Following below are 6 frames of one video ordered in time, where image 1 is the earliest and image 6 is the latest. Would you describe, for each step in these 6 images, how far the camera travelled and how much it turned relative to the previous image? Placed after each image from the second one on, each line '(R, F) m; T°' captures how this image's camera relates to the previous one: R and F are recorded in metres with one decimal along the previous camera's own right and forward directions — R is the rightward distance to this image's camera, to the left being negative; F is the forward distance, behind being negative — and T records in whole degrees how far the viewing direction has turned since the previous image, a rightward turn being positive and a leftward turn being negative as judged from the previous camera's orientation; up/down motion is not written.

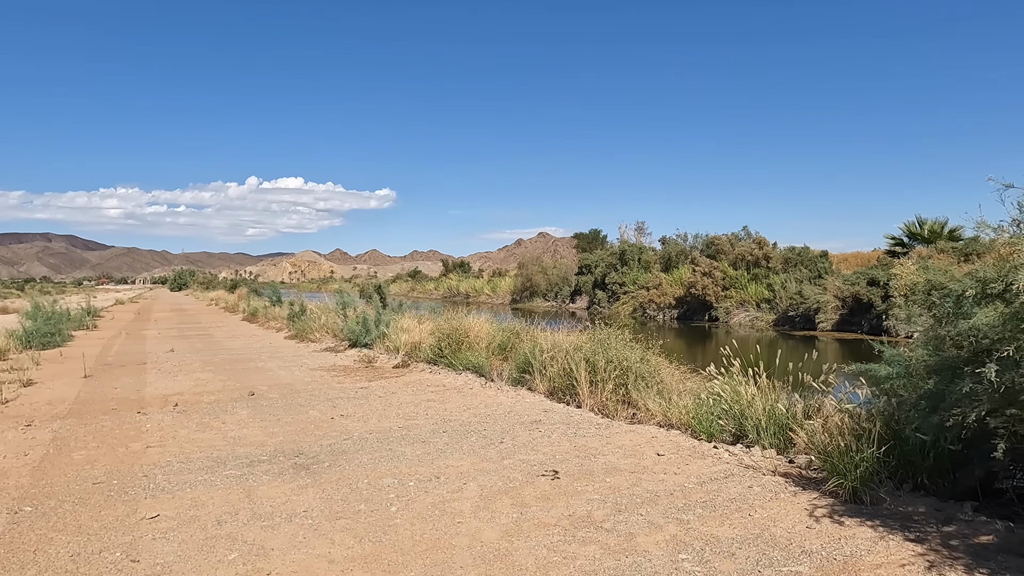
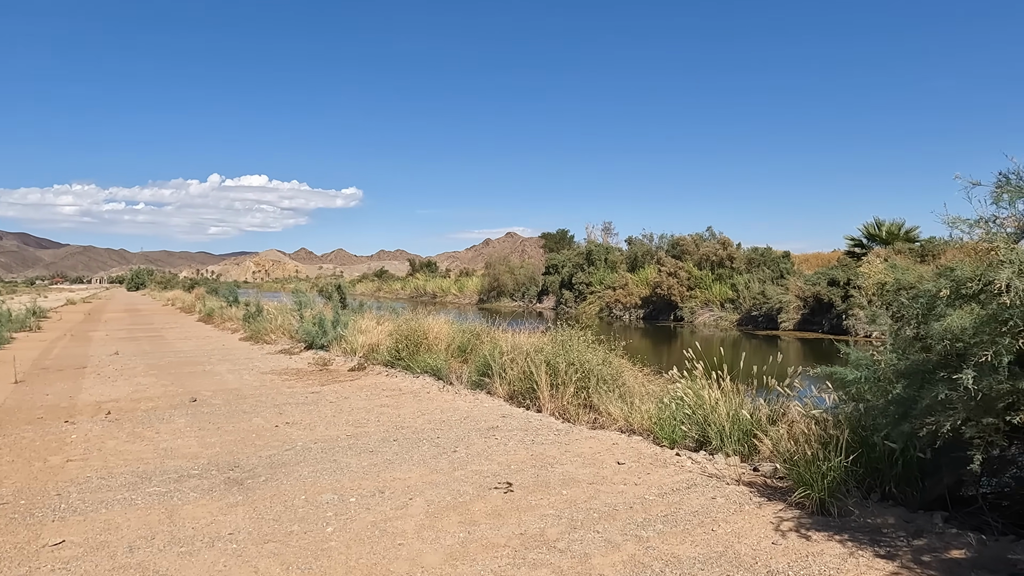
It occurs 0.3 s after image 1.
(+0.1, +0.3) m; +3°
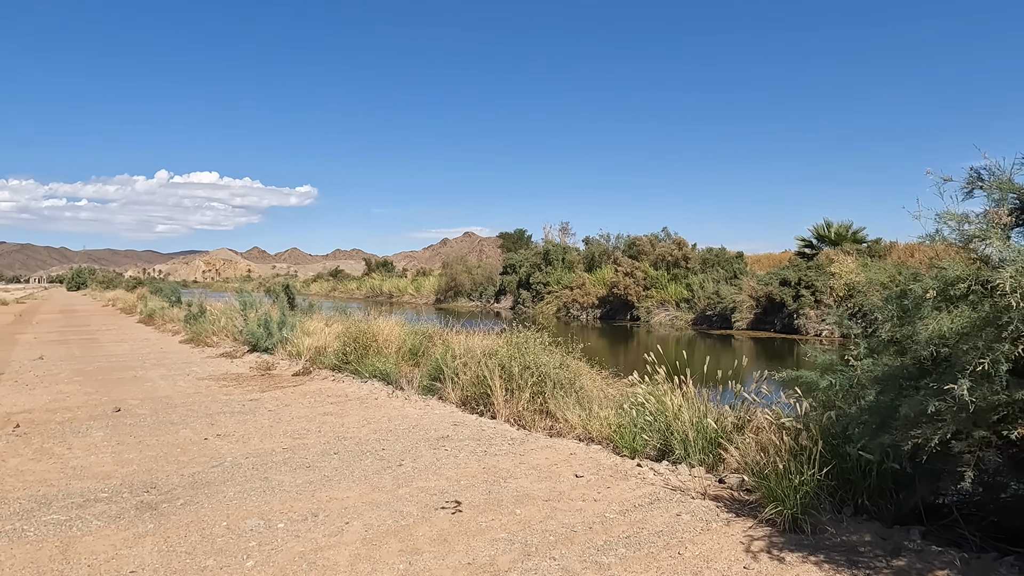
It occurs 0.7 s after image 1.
(+0.1, +0.4) m; +4°
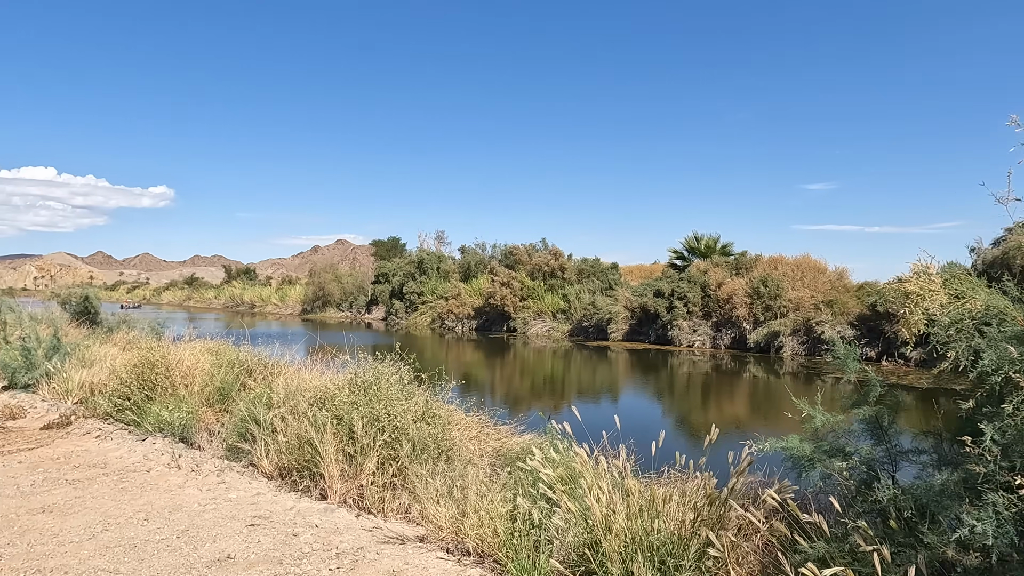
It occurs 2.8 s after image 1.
(+0.3, +2.2) m; +12°
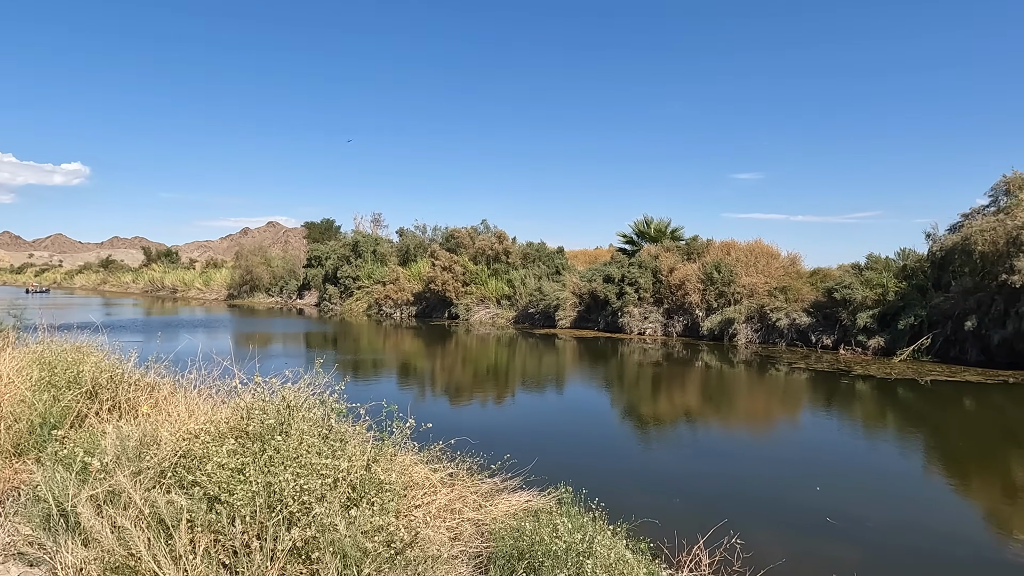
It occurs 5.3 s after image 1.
(-0.3, +2.2) m; +6°
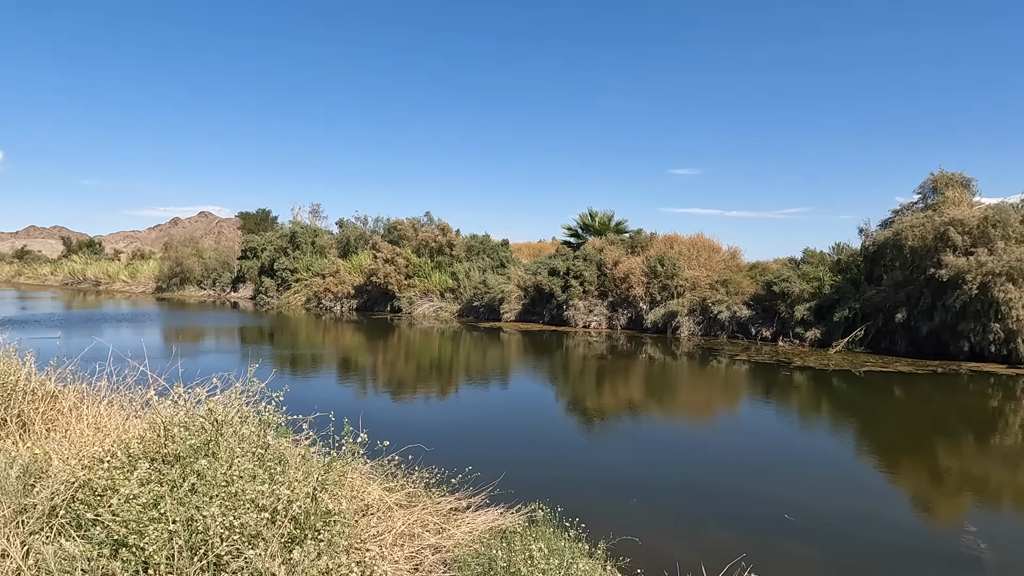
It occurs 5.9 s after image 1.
(-0.1, +0.5) m; +6°
